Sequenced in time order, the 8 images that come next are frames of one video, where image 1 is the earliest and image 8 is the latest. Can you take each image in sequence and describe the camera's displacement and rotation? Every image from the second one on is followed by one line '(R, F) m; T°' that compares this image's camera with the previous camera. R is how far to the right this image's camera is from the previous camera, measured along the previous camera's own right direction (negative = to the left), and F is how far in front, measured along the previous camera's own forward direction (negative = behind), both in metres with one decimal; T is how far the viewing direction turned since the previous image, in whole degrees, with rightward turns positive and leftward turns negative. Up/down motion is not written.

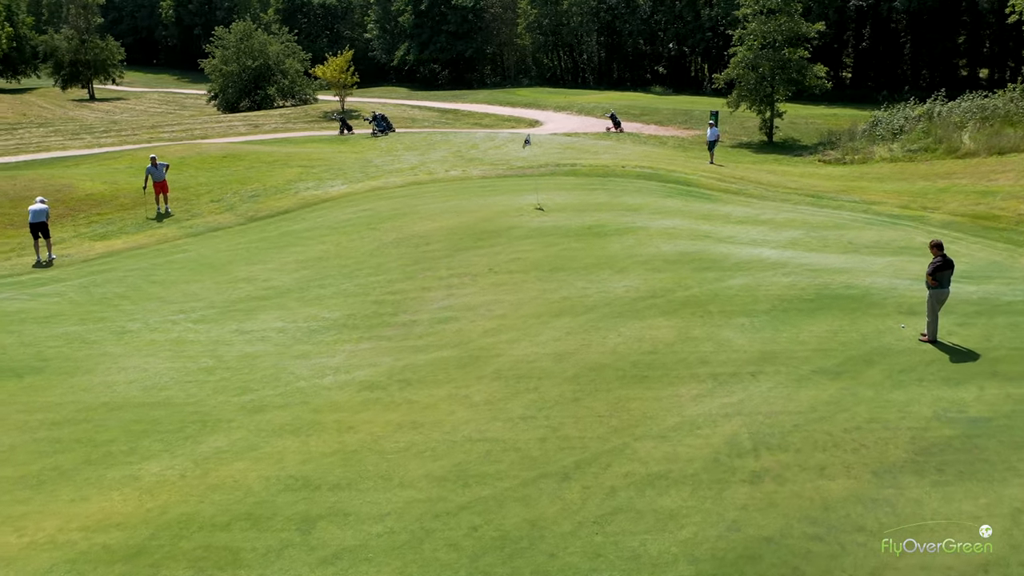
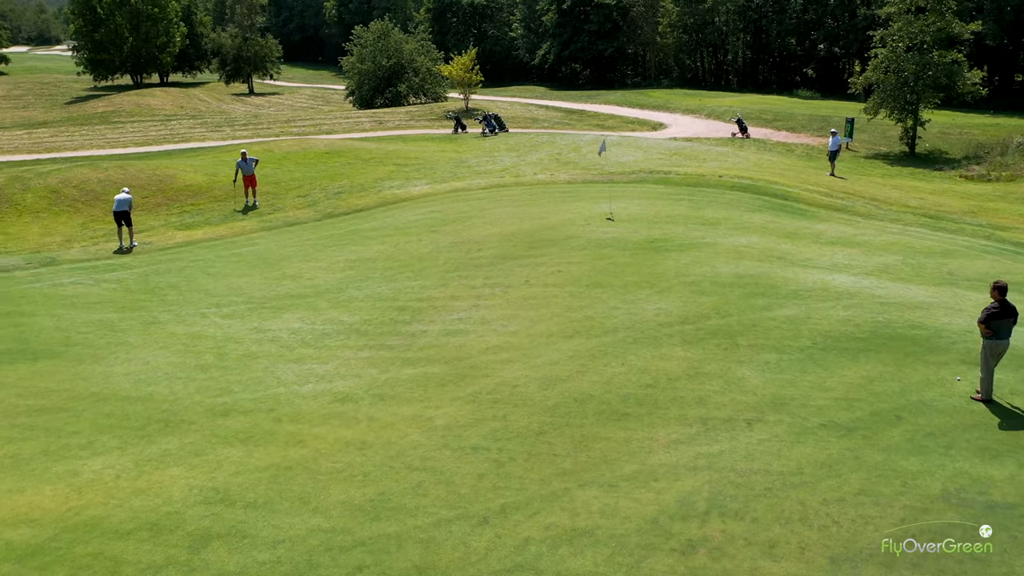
(+2.0, +0.8) m; -11°
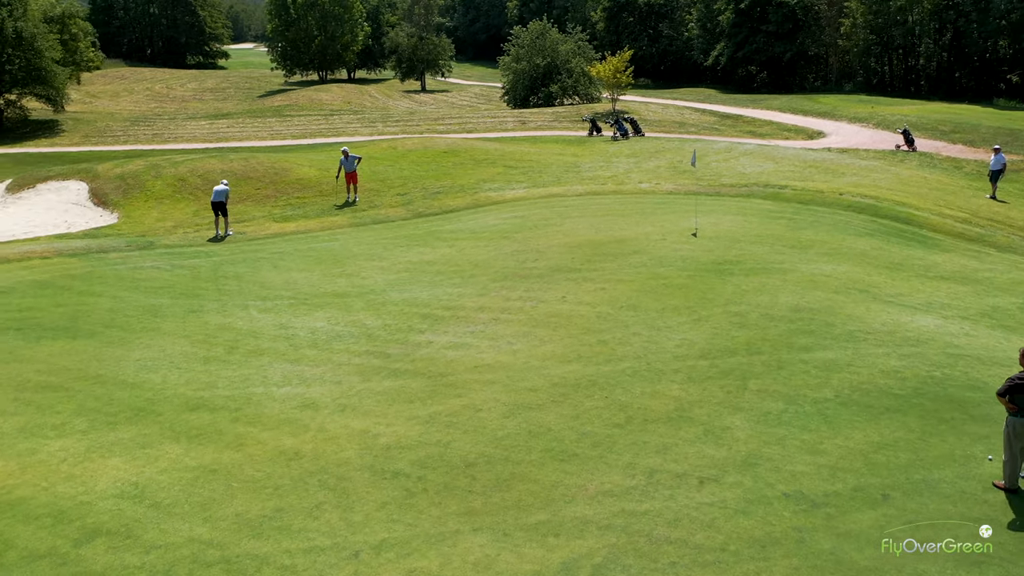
(+2.4, +0.8) m; -13°
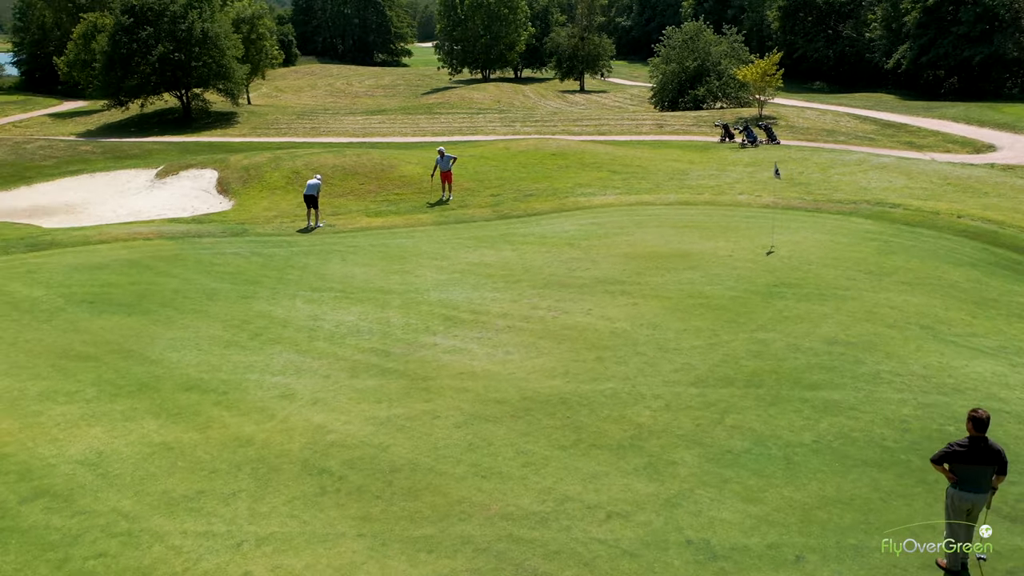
(+2.4, +0.4) m; -12°
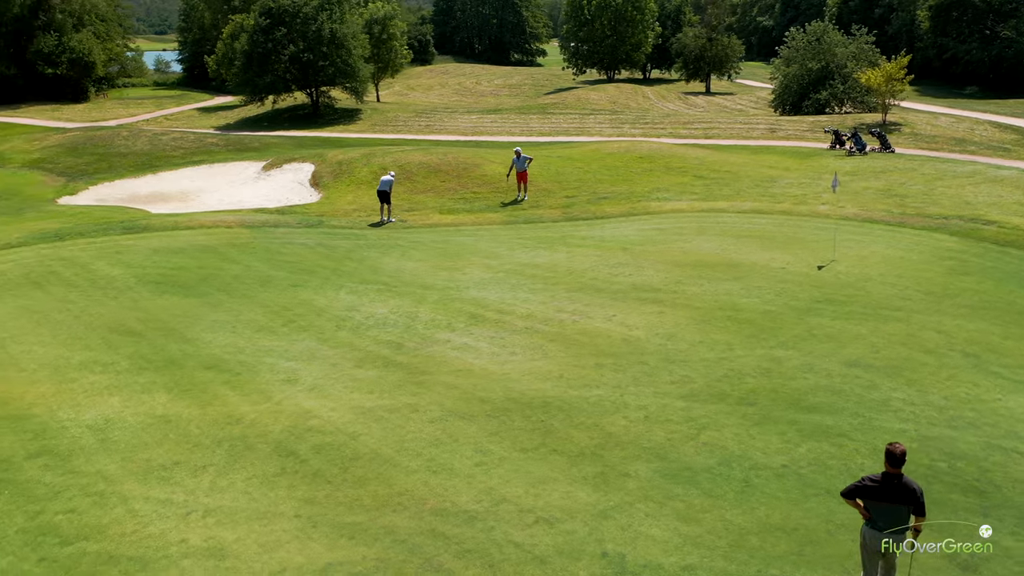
(+1.7, 0.0) m; -9°
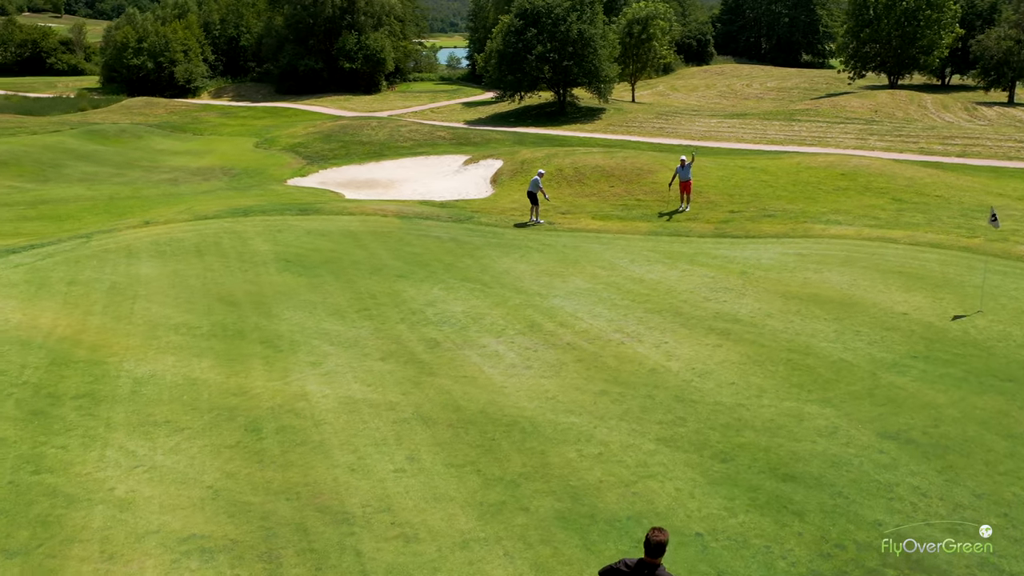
(+3.4, +0.8) m; -19°
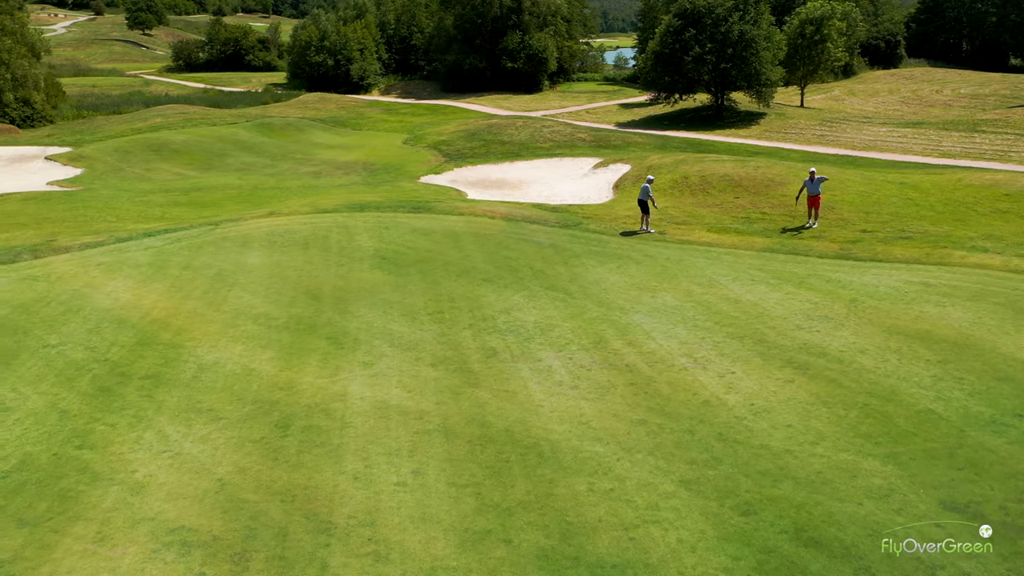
(+1.5, +0.6) m; -12°
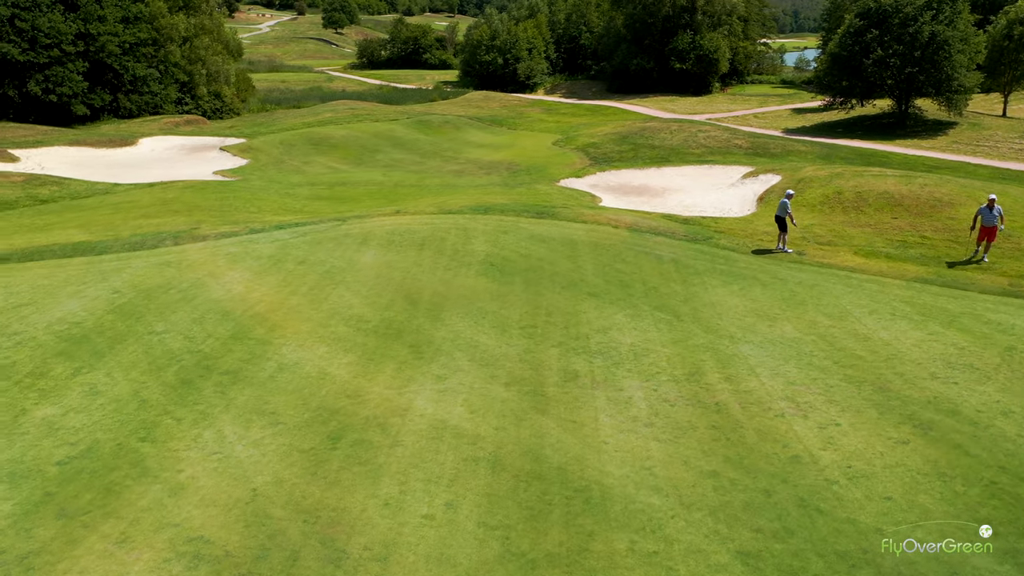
(+1.0, +0.8) m; -11°
